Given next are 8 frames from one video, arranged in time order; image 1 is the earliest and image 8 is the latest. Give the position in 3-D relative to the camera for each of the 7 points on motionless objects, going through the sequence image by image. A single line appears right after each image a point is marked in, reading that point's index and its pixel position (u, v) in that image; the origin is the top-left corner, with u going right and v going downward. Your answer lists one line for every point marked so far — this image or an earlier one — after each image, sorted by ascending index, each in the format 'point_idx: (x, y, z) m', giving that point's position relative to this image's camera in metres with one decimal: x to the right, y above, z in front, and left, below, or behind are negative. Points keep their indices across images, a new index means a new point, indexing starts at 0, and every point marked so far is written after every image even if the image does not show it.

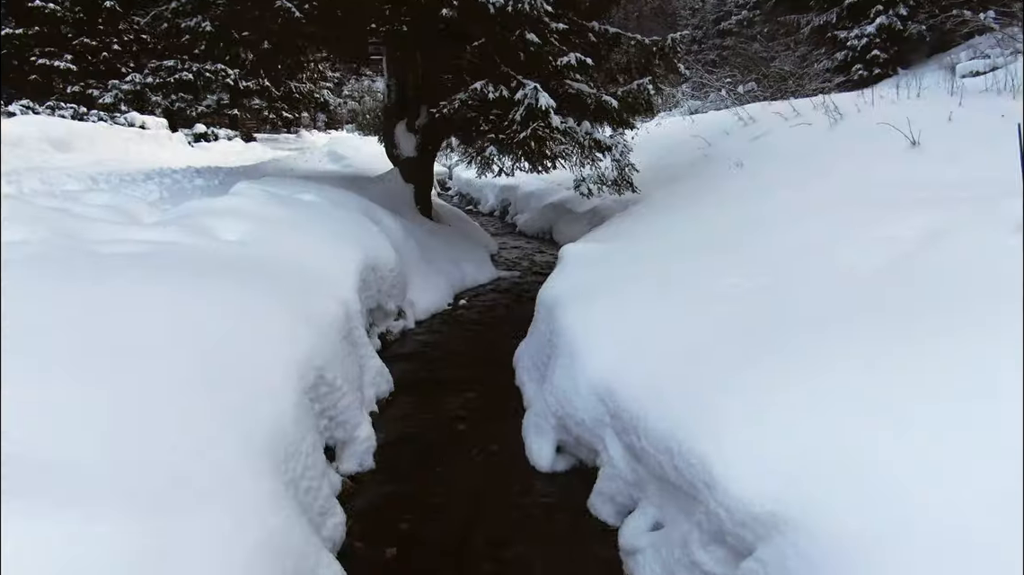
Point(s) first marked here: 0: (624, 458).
0: (+0.4, -0.6, +2.3) m
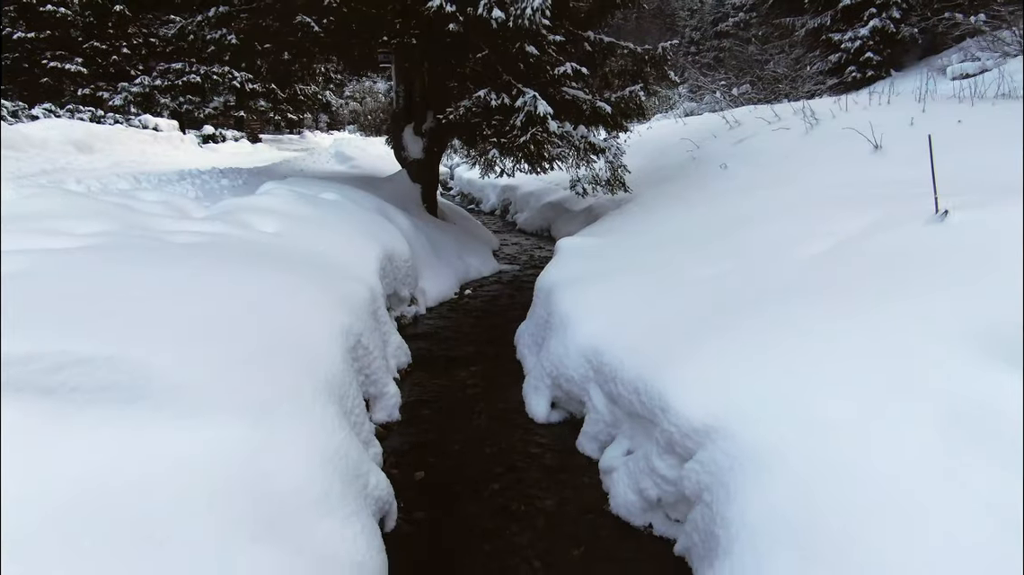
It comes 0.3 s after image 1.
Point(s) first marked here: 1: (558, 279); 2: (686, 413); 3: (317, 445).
0: (+0.4, -0.5, +2.9) m
1: (+0.3, +0.1, +4.3) m
2: (+0.6, -0.4, +2.4) m
3: (-0.6, -0.5, +2.2) m
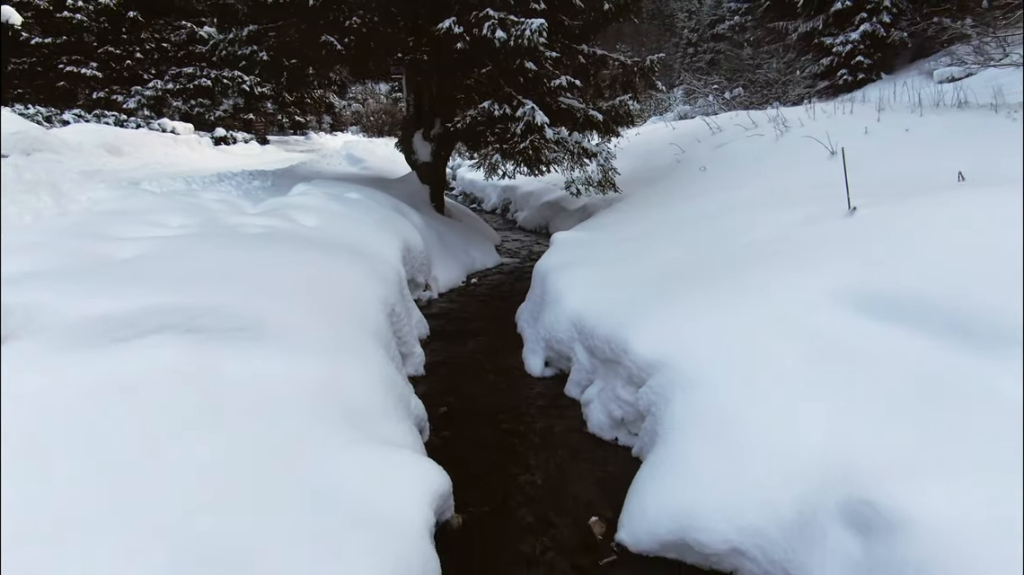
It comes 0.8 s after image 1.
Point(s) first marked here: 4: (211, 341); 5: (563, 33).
0: (+0.4, -0.4, +3.8) m
1: (+0.3, +0.2, +5.2) m
2: (+0.6, -0.3, +3.2) m
3: (-0.6, -0.4, +3.0) m
4: (-1.2, -0.2, +2.7) m
5: (+0.7, +3.3, +9.0) m
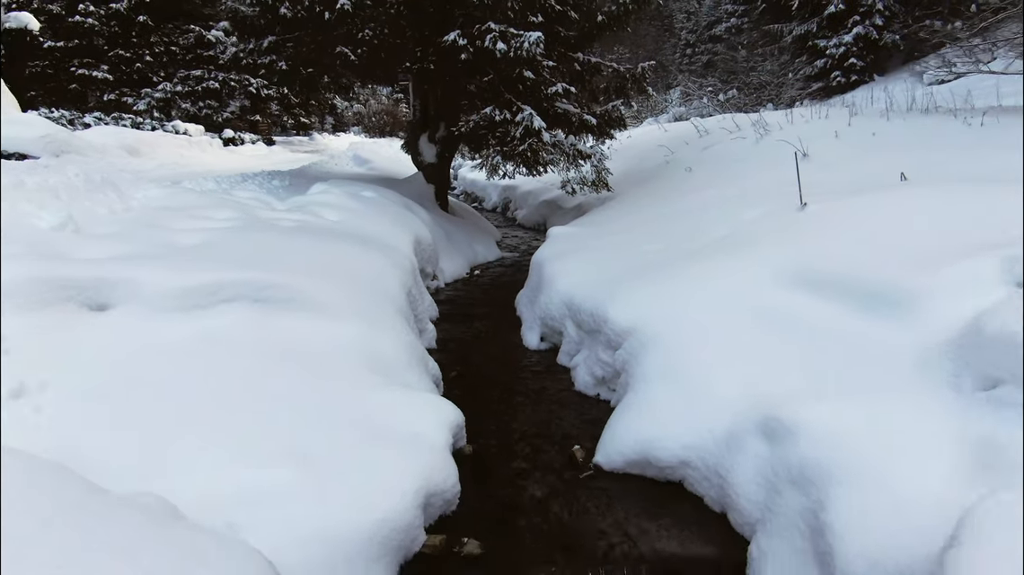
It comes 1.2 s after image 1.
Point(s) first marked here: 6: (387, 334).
0: (+0.4, -0.3, +4.4) m
1: (+0.3, +0.3, +5.8) m
2: (+0.6, -0.2, +3.9) m
3: (-0.6, -0.3, +3.7) m
4: (-1.2, -0.1, +3.3) m
5: (+0.7, +3.4, +9.7) m
6: (-0.7, -0.2, +3.7) m
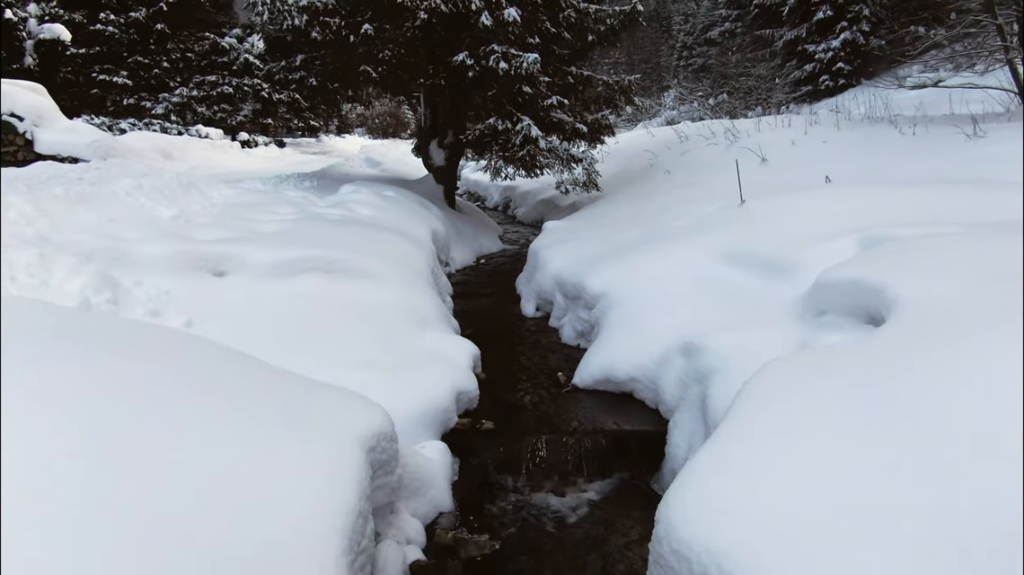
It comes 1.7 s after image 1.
0: (+0.4, -0.1, +5.7) m
1: (+0.3, +0.4, +7.1) m
2: (+0.6, 0.0, +5.1) m
3: (-0.6, -0.1, +5.0) m
4: (-1.1, +0.1, +4.6) m
5: (+0.7, +3.6, +11.0) m
6: (-0.6, -0.1, +4.9) m
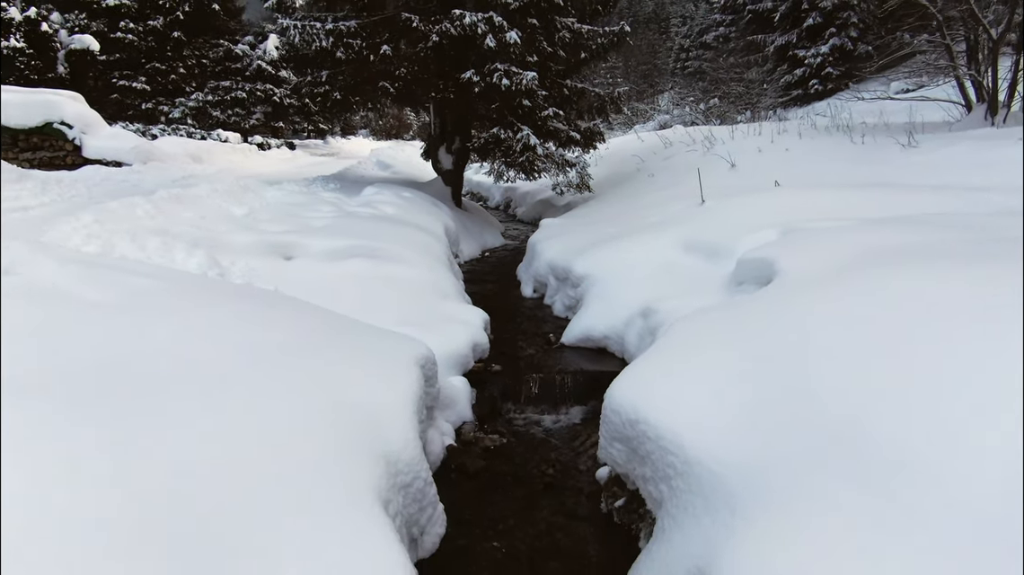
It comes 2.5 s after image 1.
0: (+0.4, +0.1, +7.0) m
1: (+0.3, +0.6, +8.4) m
2: (+0.6, +0.2, +6.4) m
3: (-0.6, +0.1, +6.2) m
4: (-1.1, +0.2, +5.9) m
5: (+0.7, +3.7, +12.2) m
6: (-0.6, +0.1, +6.2) m
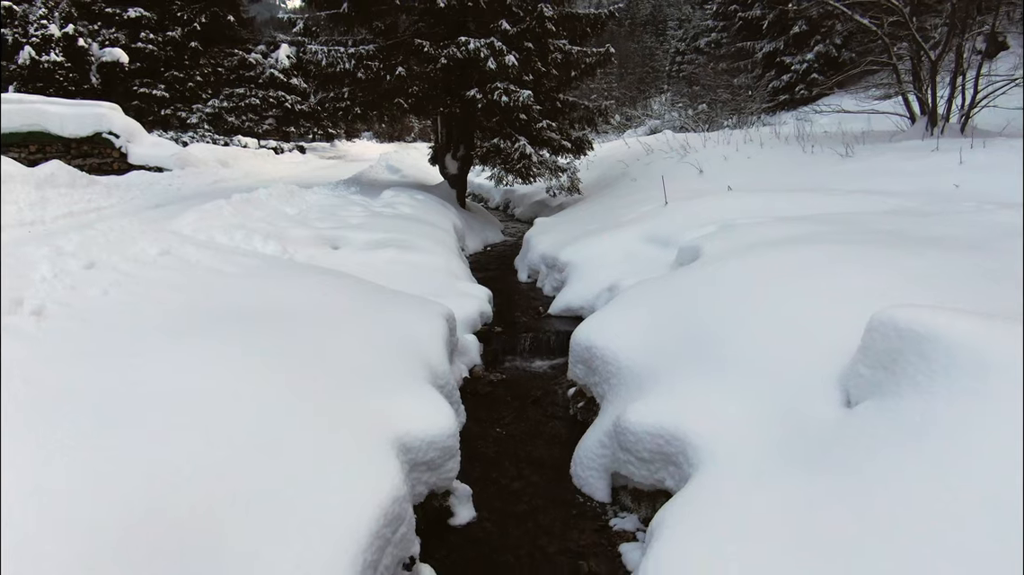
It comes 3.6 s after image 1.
0: (+0.4, +0.2, +8.5) m
1: (+0.3, +0.8, +10.0) m
2: (+0.6, +0.3, +8.0) m
3: (-0.6, +0.2, +7.8) m
4: (-1.1, +0.4, +7.4) m
5: (+0.7, +3.9, +13.8) m
6: (-0.7, +0.3, +7.8) m
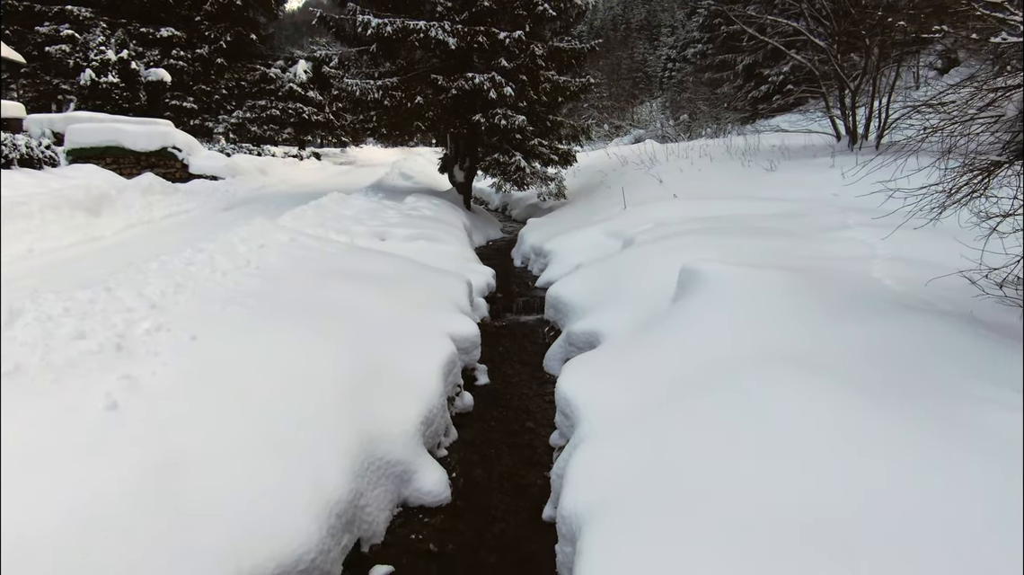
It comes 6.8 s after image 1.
0: (+0.4, +0.5, +11.4) m
1: (+0.2, +1.0, +12.8) m
2: (+0.5, +0.6, +10.9) m
3: (-0.6, +0.5, +10.7) m
4: (-1.2, +0.7, +10.3) m
5: (+0.6, +4.2, +16.7) m
6: (-0.7, +0.5, +10.7) m
